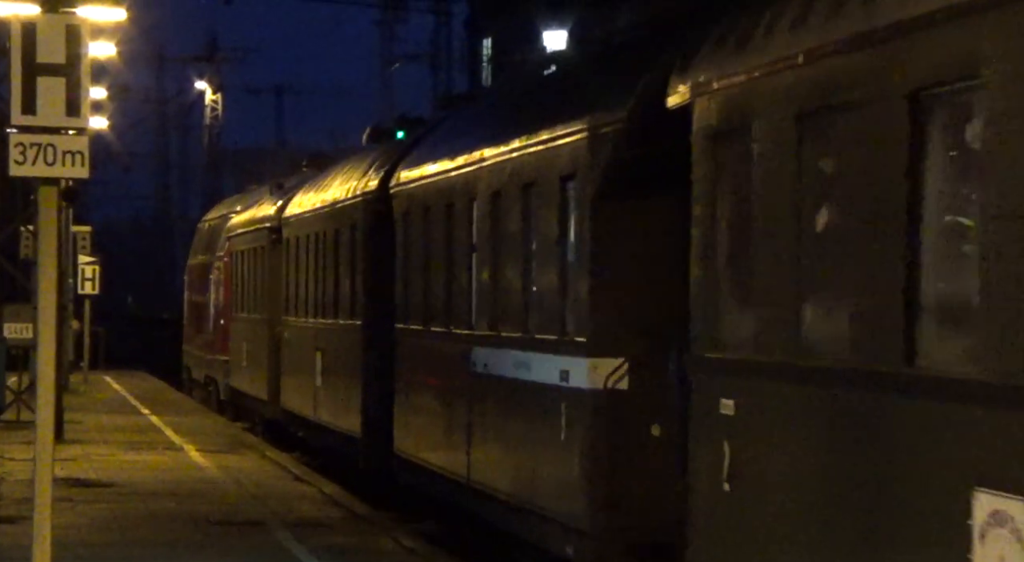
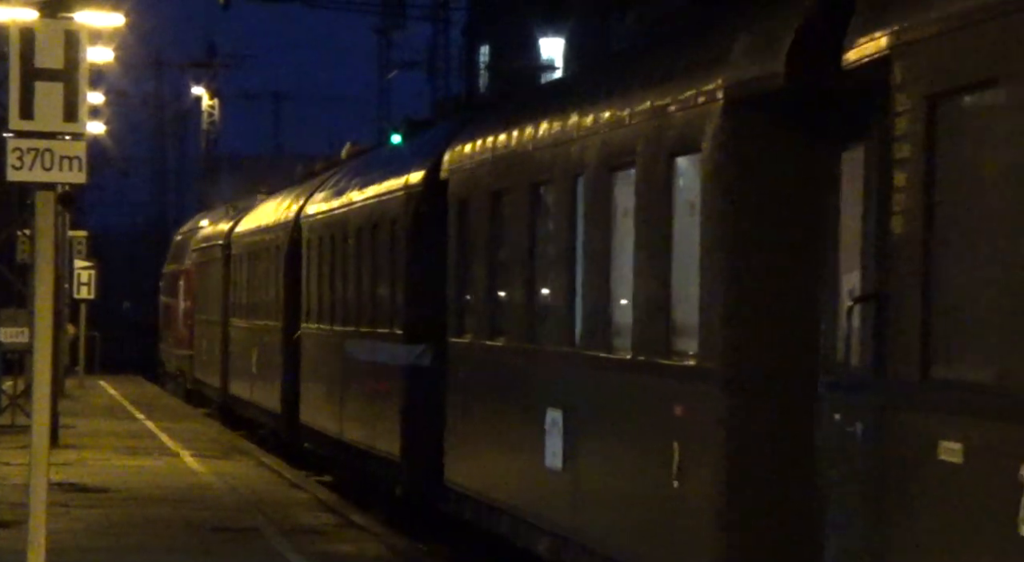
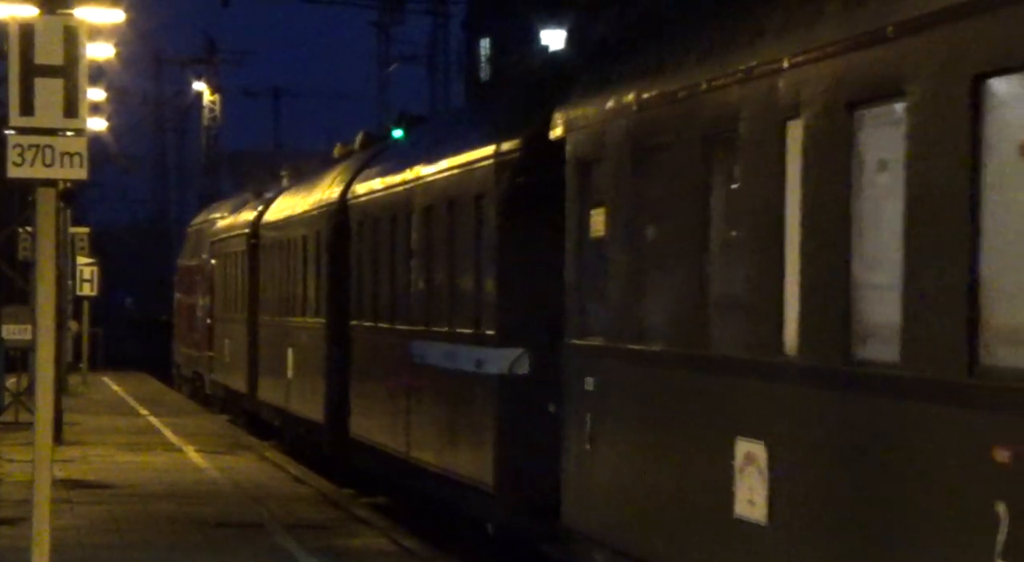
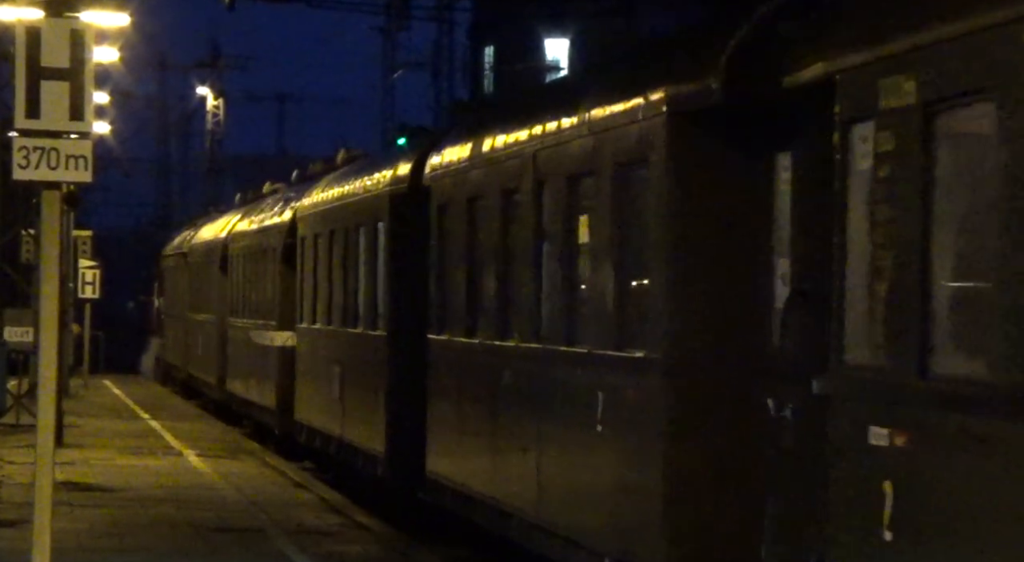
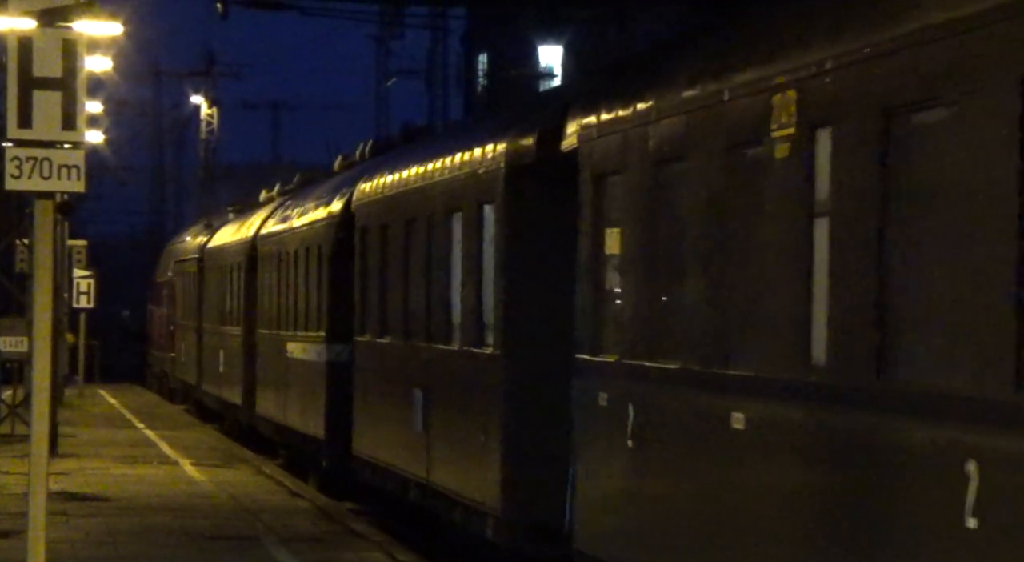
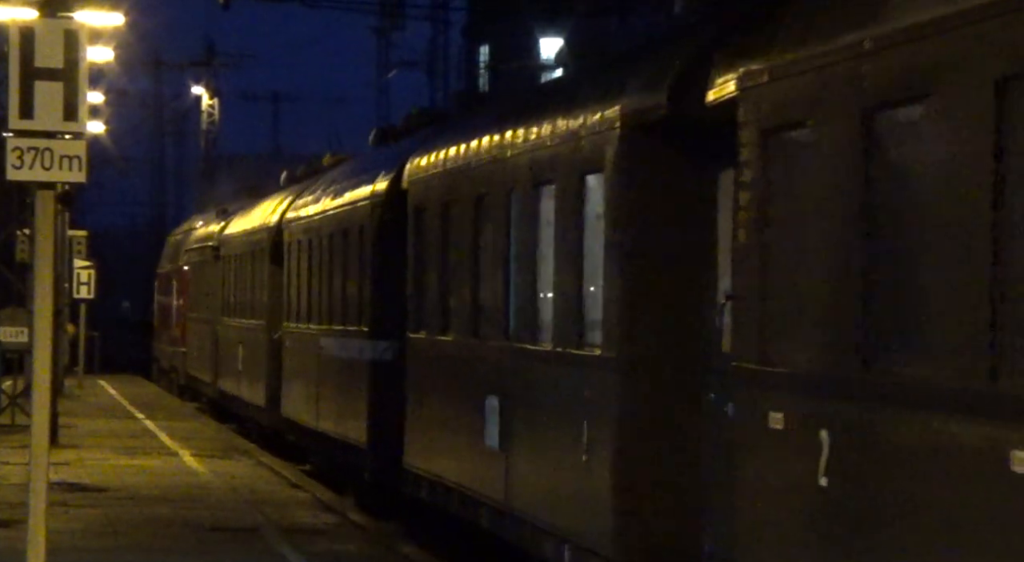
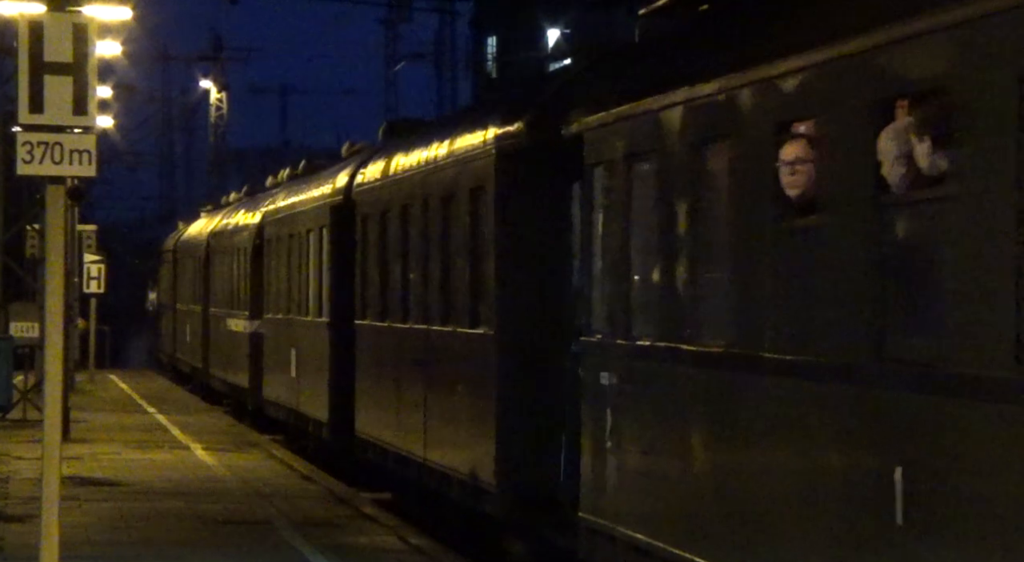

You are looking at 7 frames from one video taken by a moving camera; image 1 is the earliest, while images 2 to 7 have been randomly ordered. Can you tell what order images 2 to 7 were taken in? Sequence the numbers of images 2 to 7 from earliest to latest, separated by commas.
3, 2, 6, 5, 4, 7
